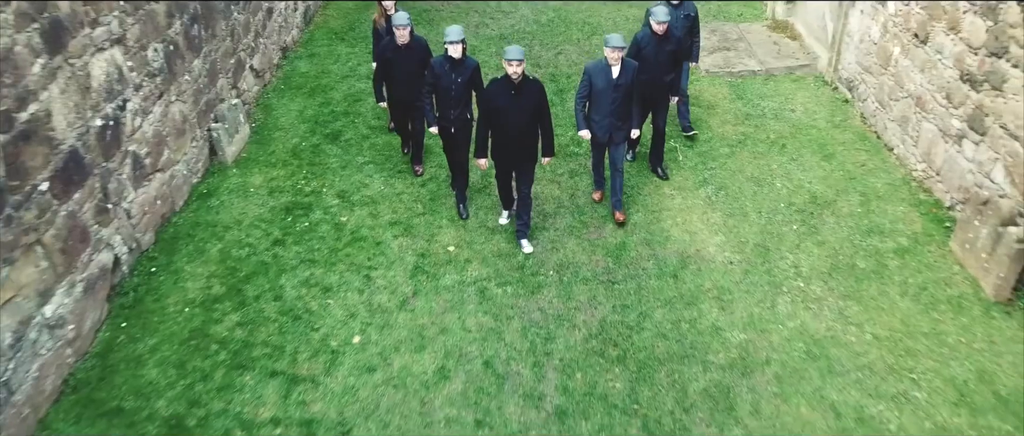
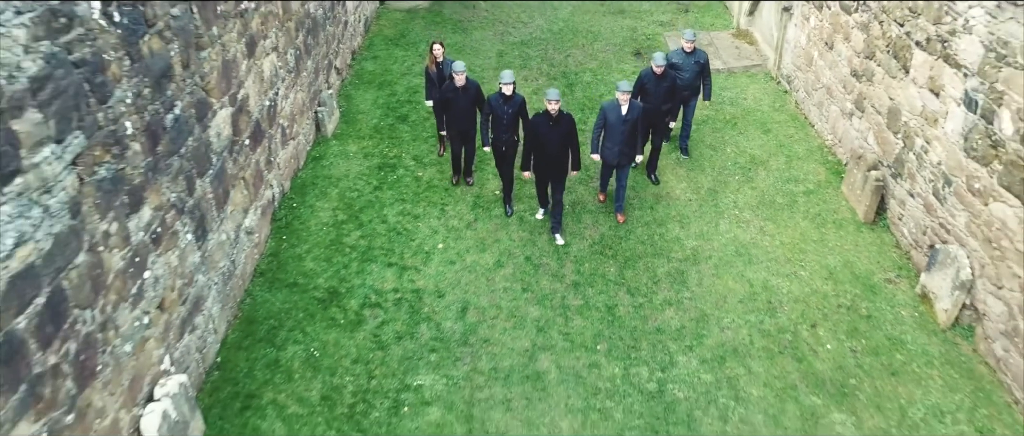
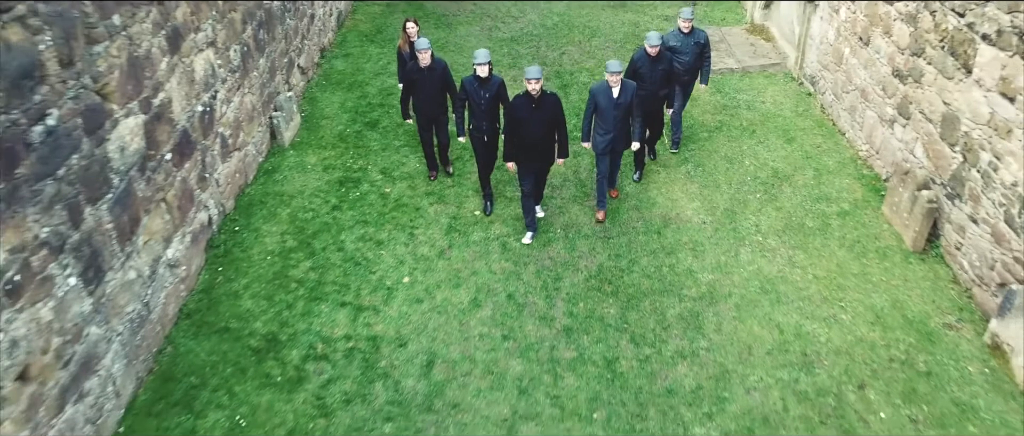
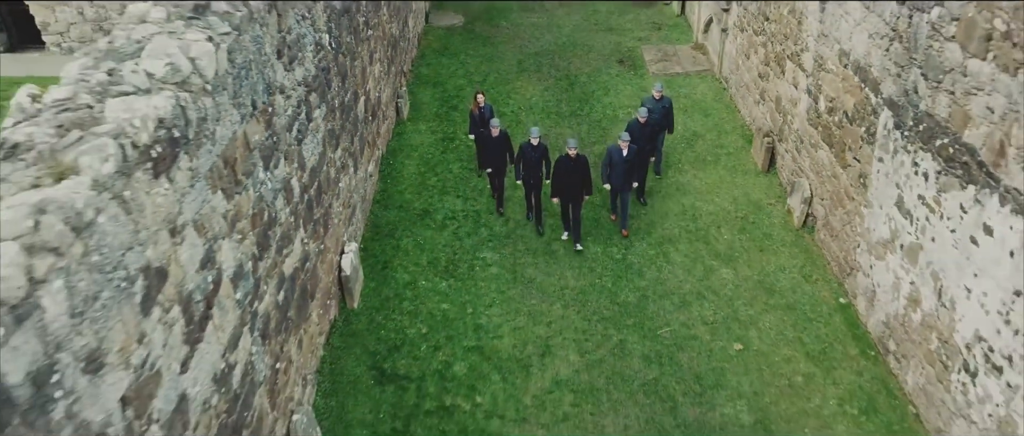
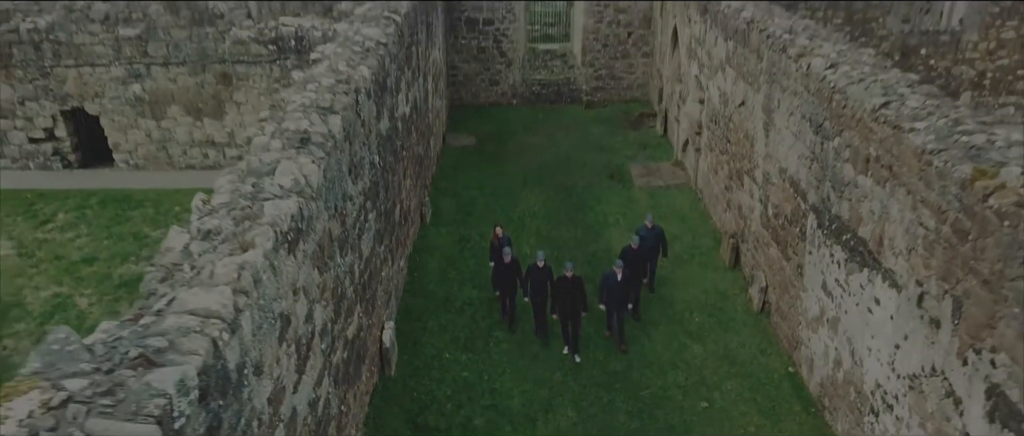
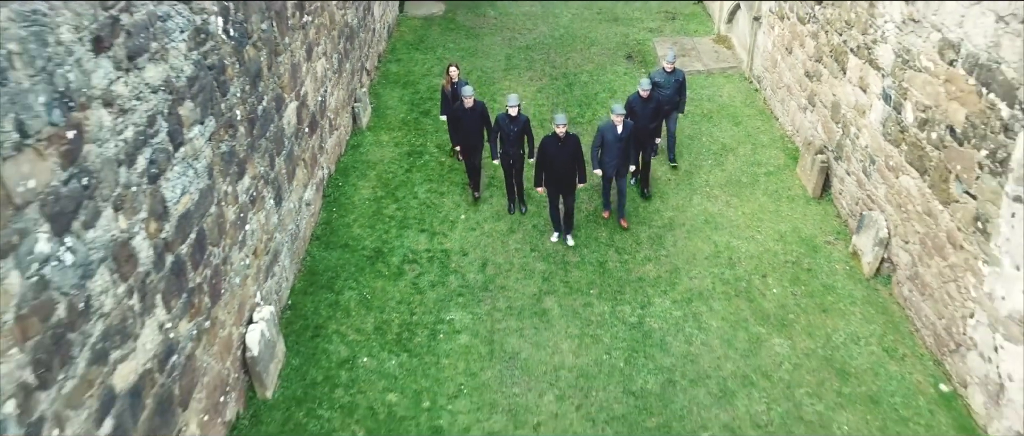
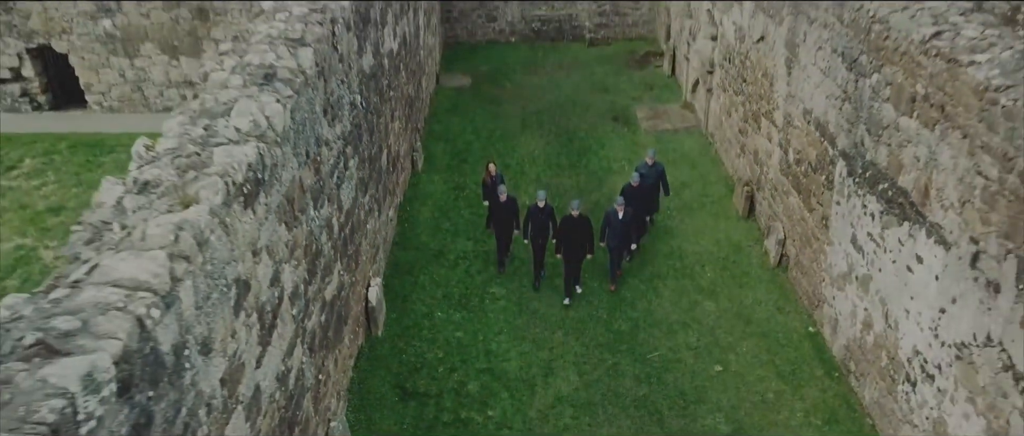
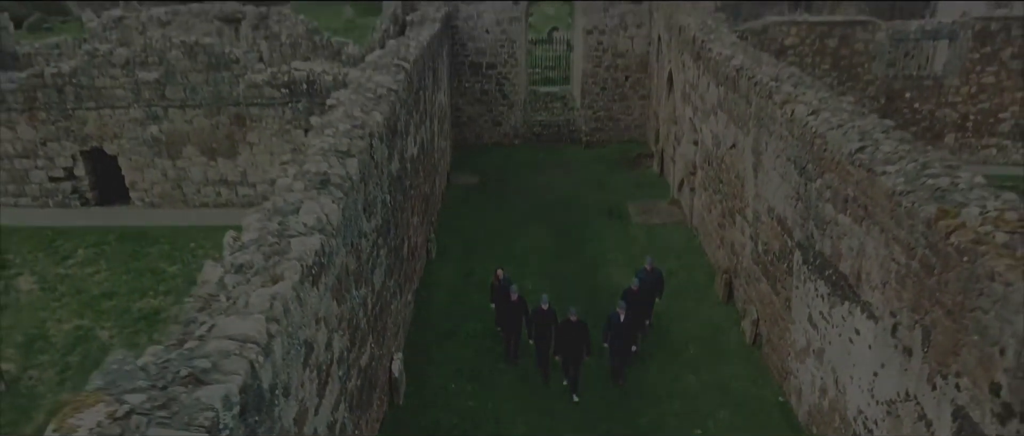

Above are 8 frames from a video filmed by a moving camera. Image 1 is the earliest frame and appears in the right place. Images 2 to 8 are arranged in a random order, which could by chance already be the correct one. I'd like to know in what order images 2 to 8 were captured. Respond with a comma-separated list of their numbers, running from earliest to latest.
3, 2, 6, 4, 7, 5, 8
